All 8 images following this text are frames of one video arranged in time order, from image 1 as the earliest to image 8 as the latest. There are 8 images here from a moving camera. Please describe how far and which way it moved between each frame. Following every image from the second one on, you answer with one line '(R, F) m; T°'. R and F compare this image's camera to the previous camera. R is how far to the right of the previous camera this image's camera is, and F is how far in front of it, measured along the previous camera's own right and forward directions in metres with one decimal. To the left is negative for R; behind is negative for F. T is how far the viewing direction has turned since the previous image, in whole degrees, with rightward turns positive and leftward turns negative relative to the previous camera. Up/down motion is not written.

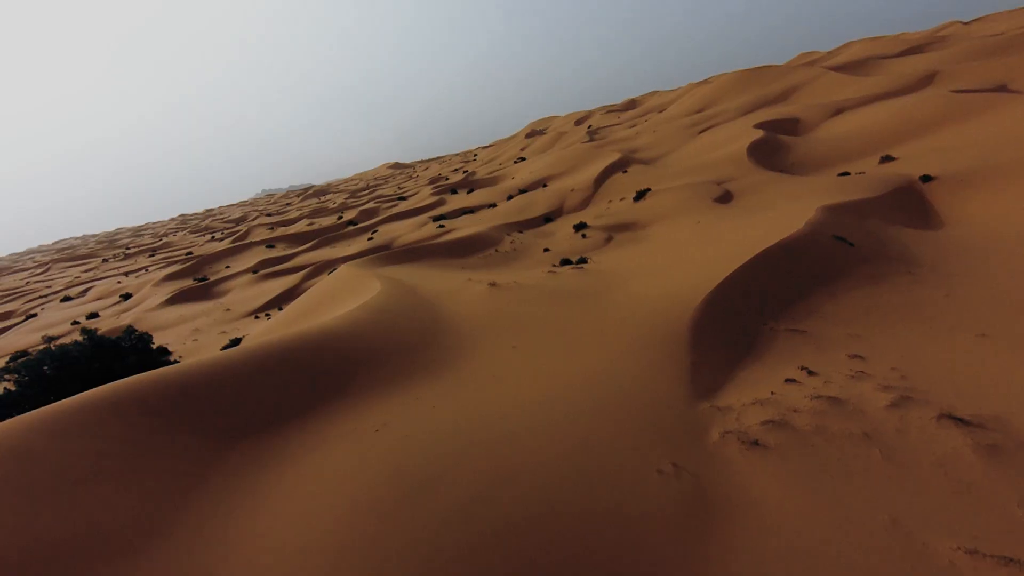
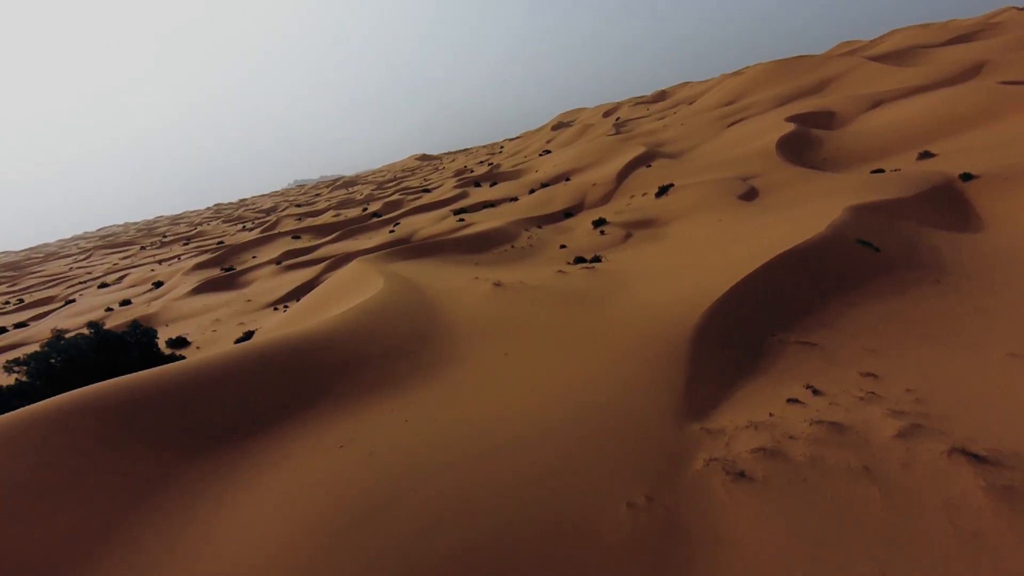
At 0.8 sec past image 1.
(+0.4, +0.2) m; -3°
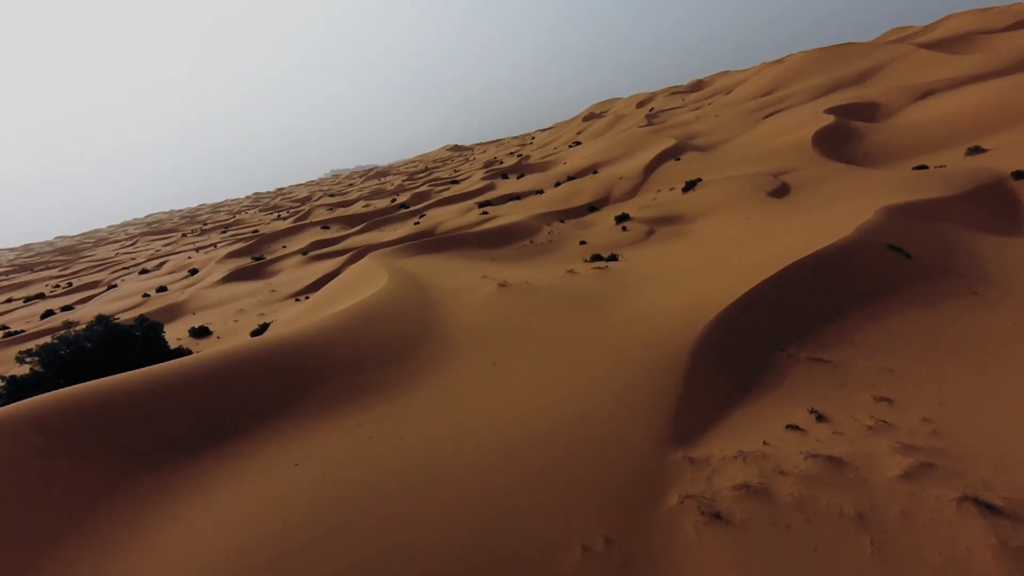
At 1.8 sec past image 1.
(+0.5, +0.3) m; -3°
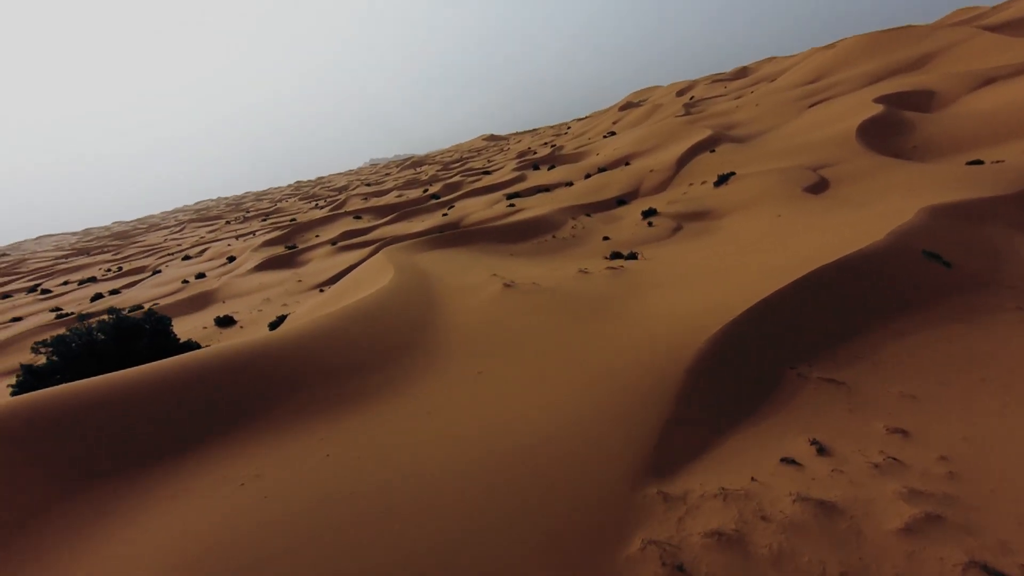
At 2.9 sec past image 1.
(+0.5, +0.3) m; -4°
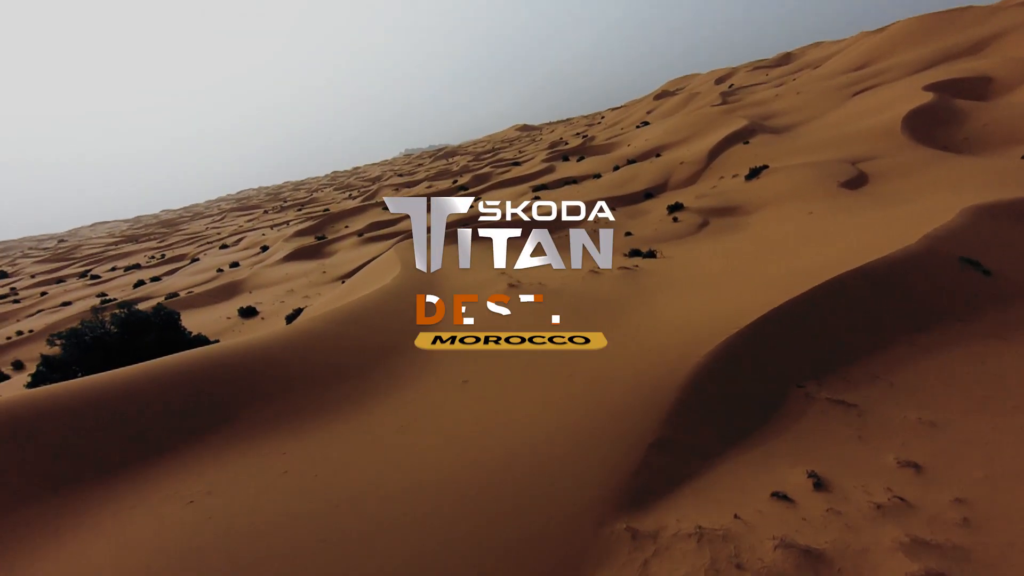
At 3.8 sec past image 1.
(+0.5, +0.3) m; -3°
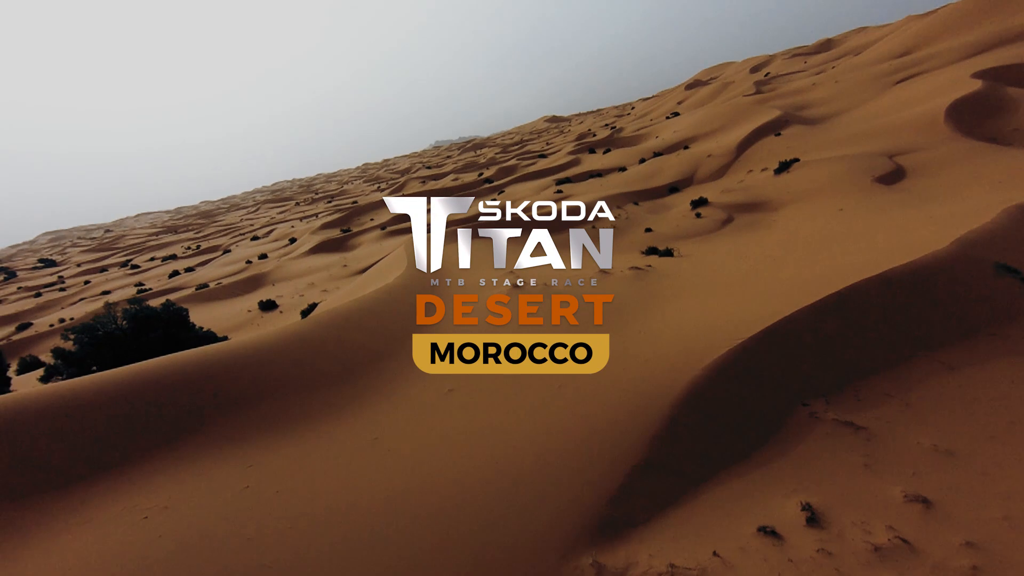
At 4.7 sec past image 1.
(+0.4, +0.2) m; -3°
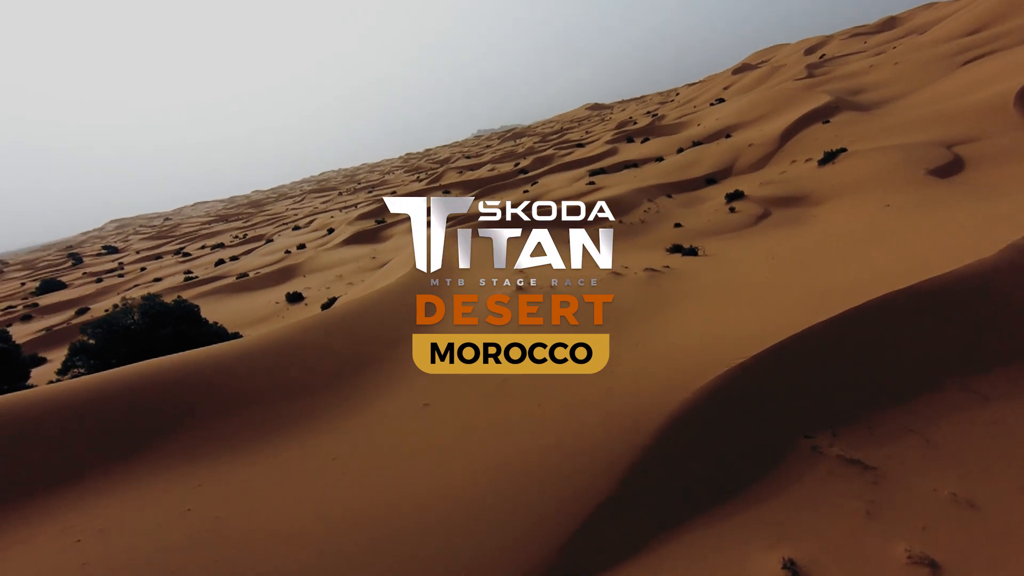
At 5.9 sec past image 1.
(+0.6, +0.3) m; -4°
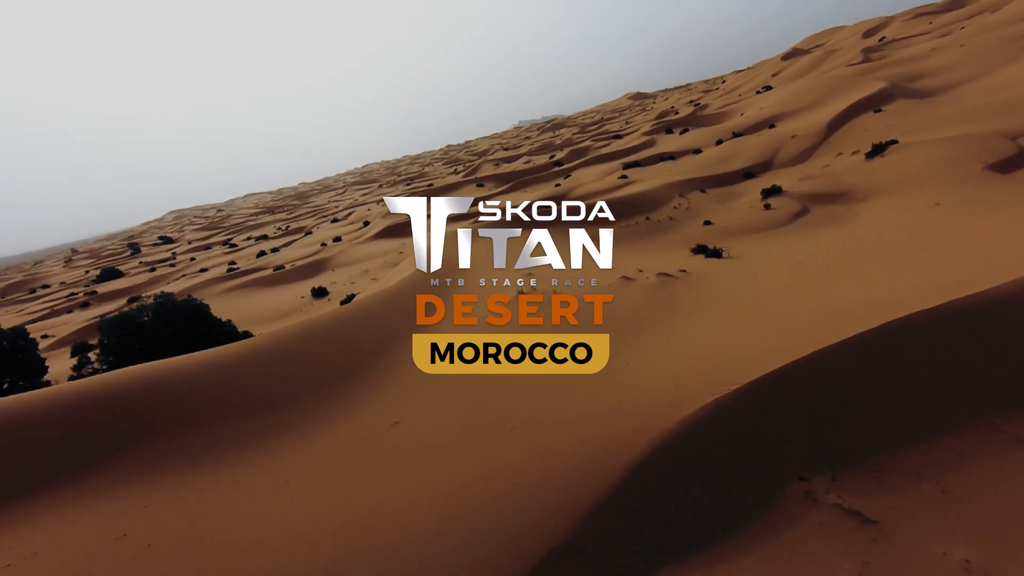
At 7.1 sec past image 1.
(+0.6, +0.3) m; -4°
